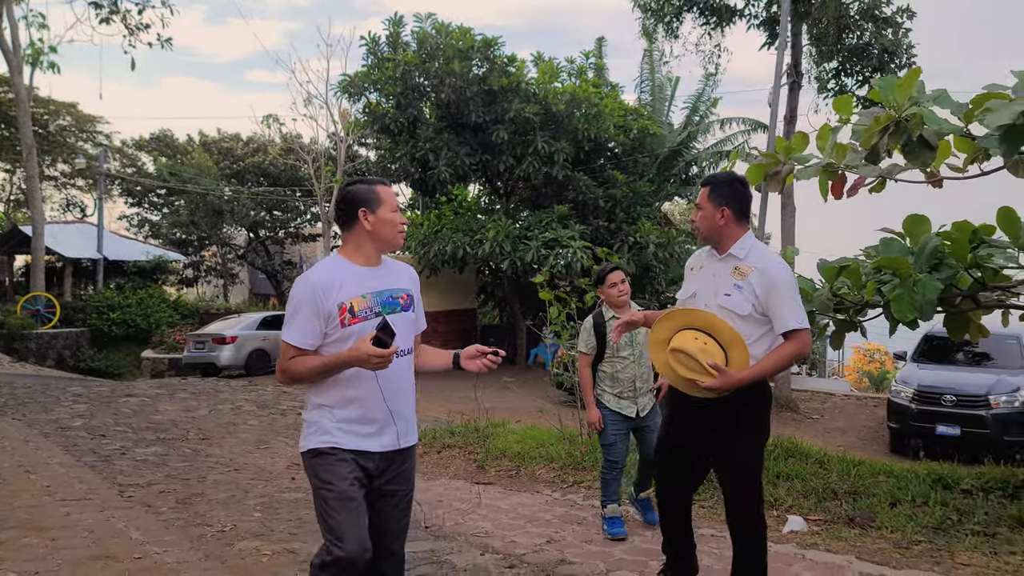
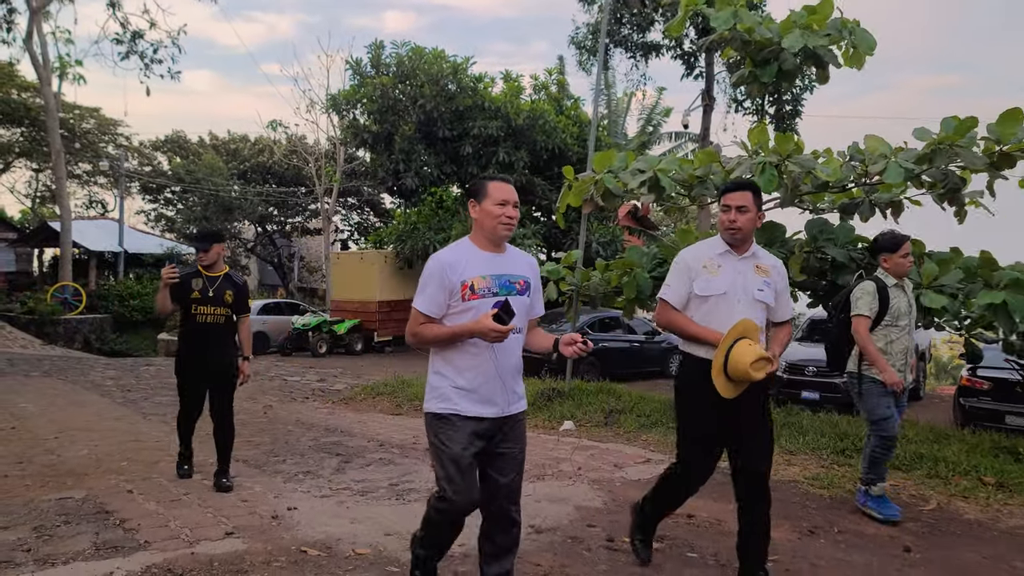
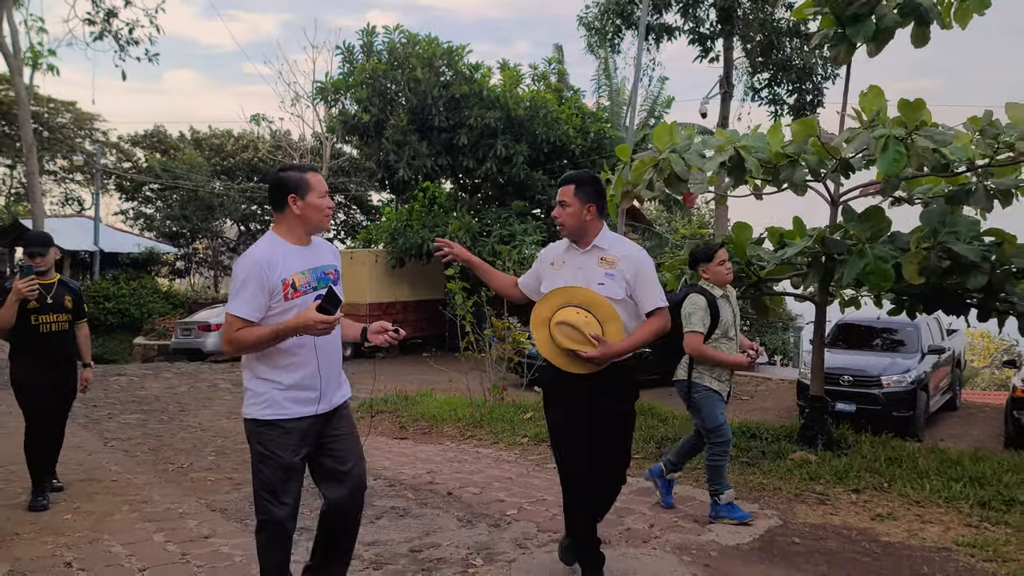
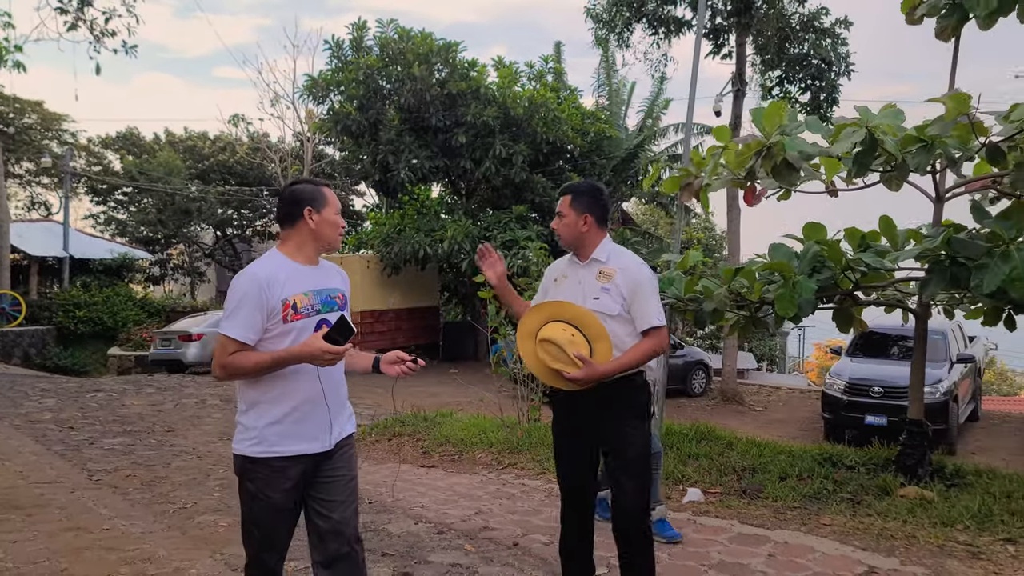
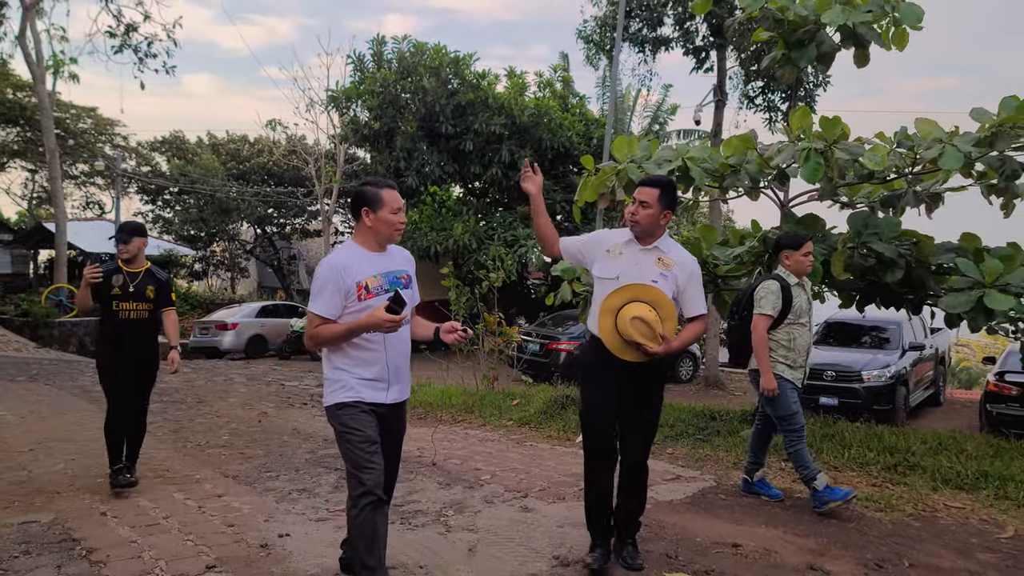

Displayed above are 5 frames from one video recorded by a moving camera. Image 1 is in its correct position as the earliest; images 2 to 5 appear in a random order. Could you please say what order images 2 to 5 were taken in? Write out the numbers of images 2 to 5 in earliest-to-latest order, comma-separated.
4, 3, 5, 2
